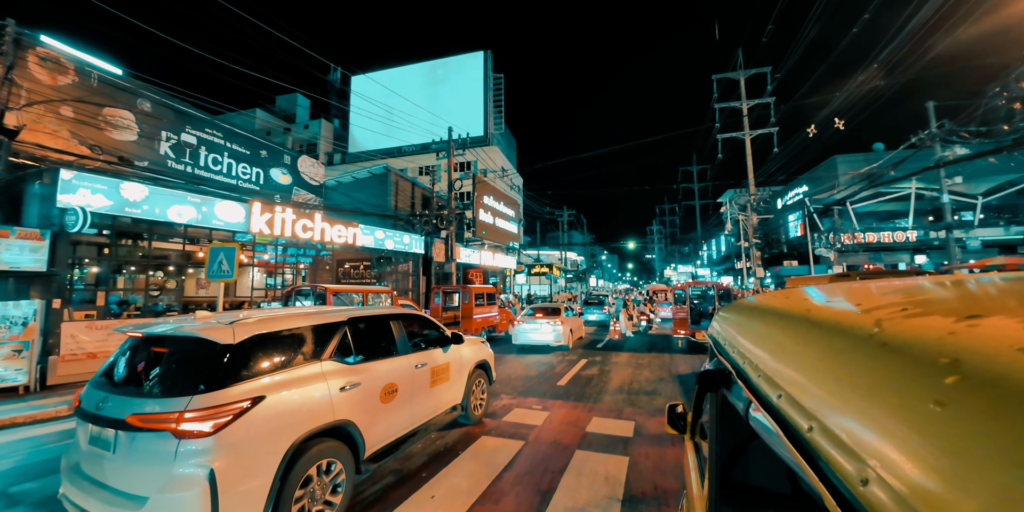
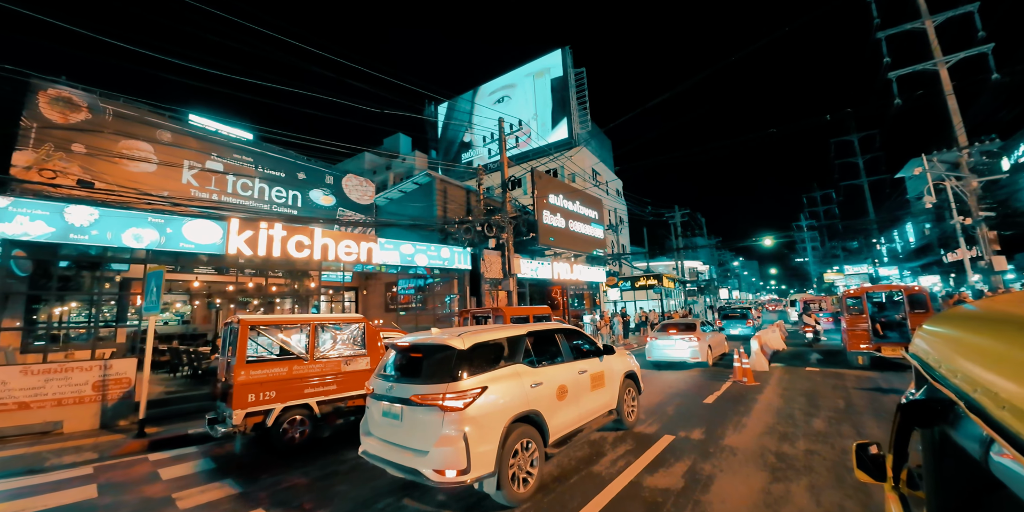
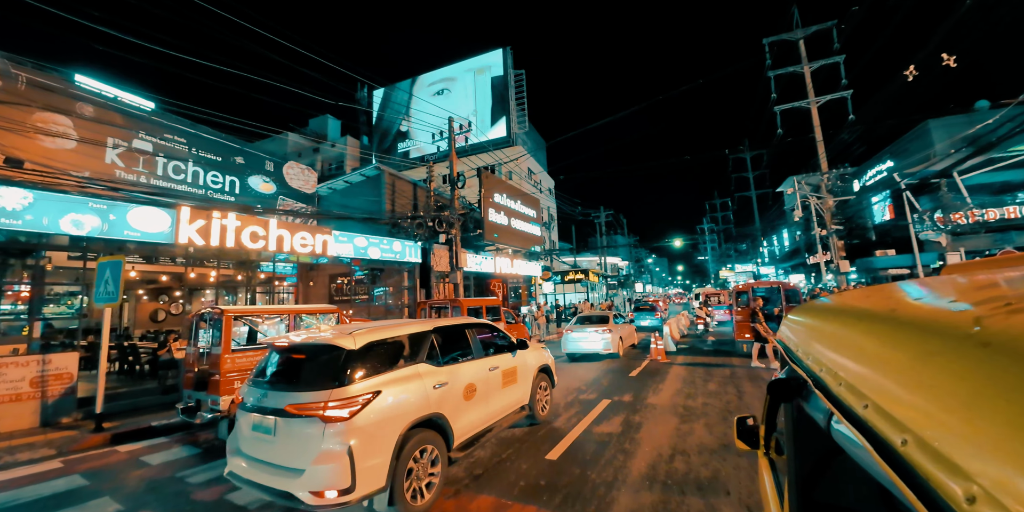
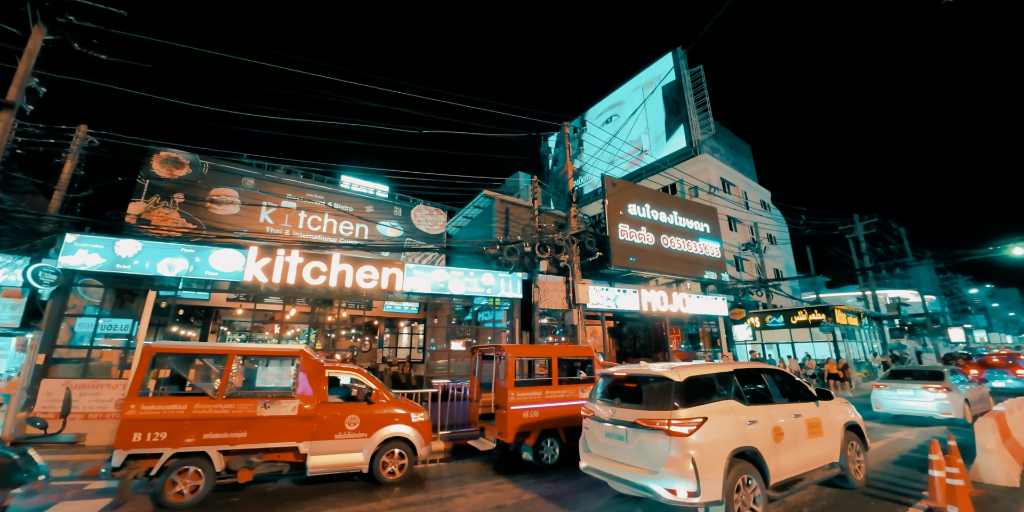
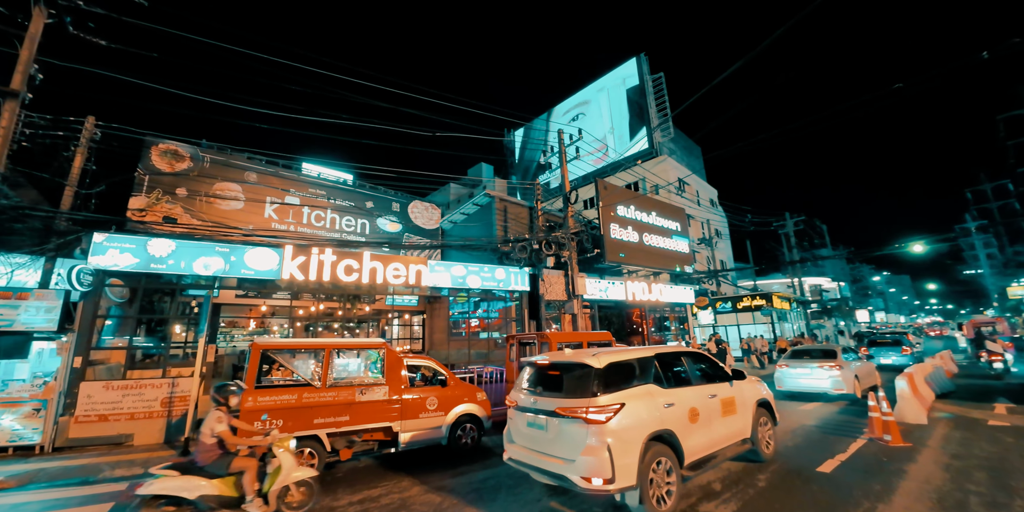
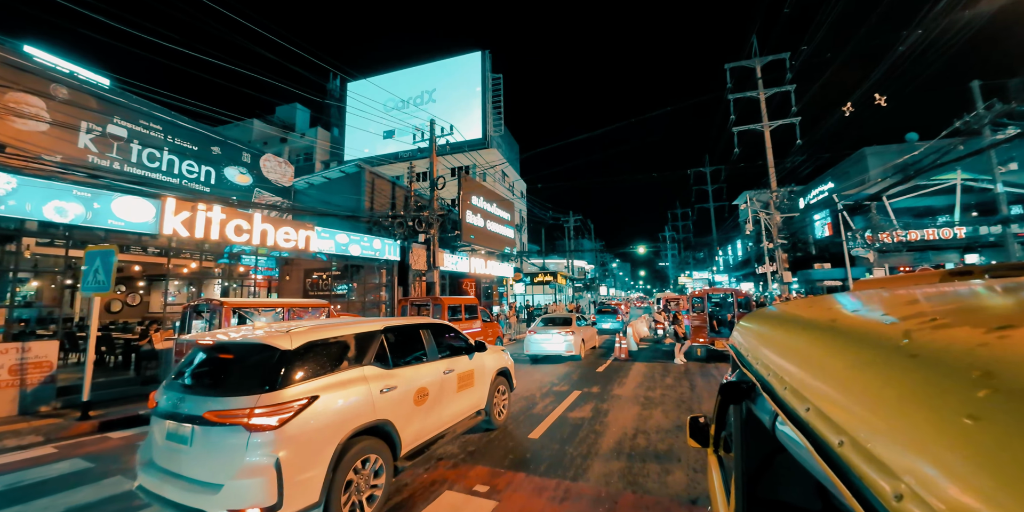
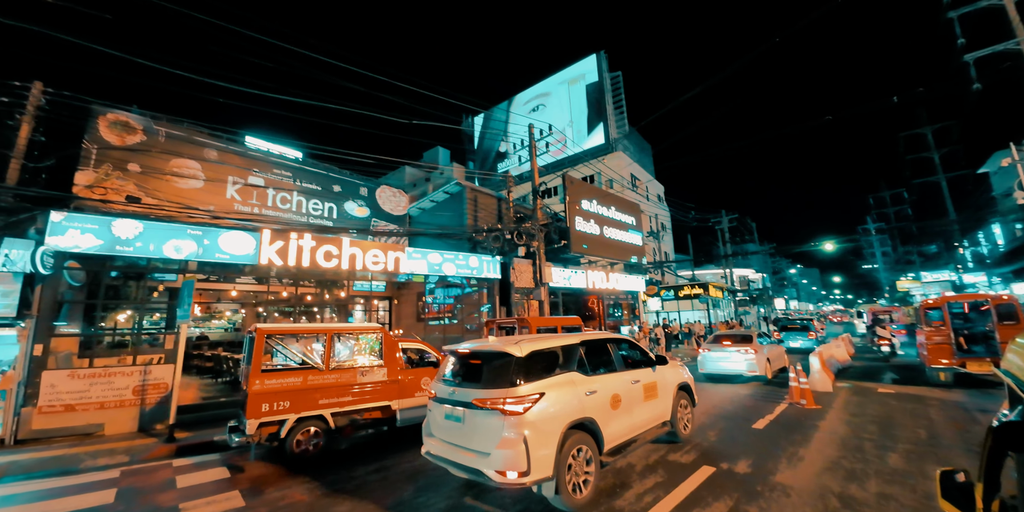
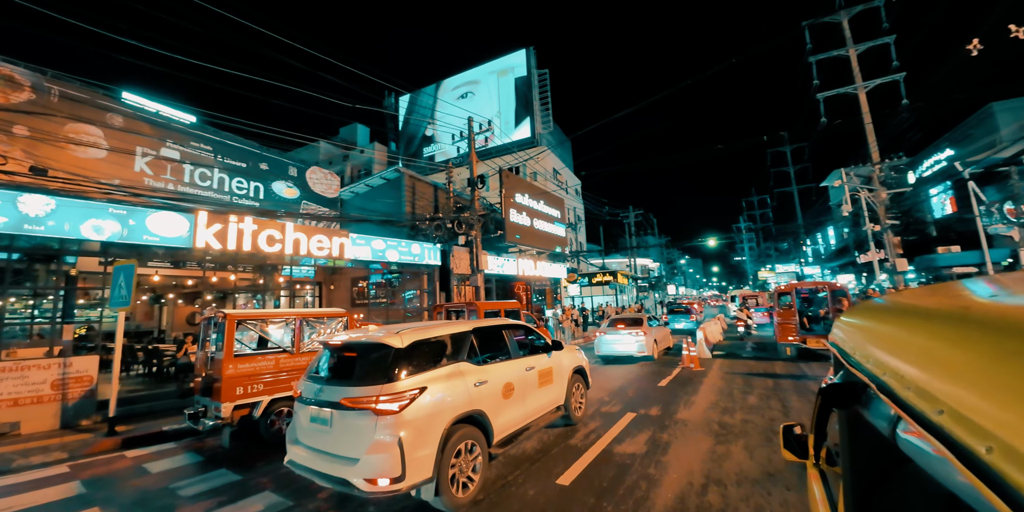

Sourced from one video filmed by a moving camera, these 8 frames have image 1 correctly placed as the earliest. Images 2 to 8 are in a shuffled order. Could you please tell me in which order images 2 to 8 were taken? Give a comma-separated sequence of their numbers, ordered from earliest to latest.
6, 3, 8, 2, 7, 5, 4
